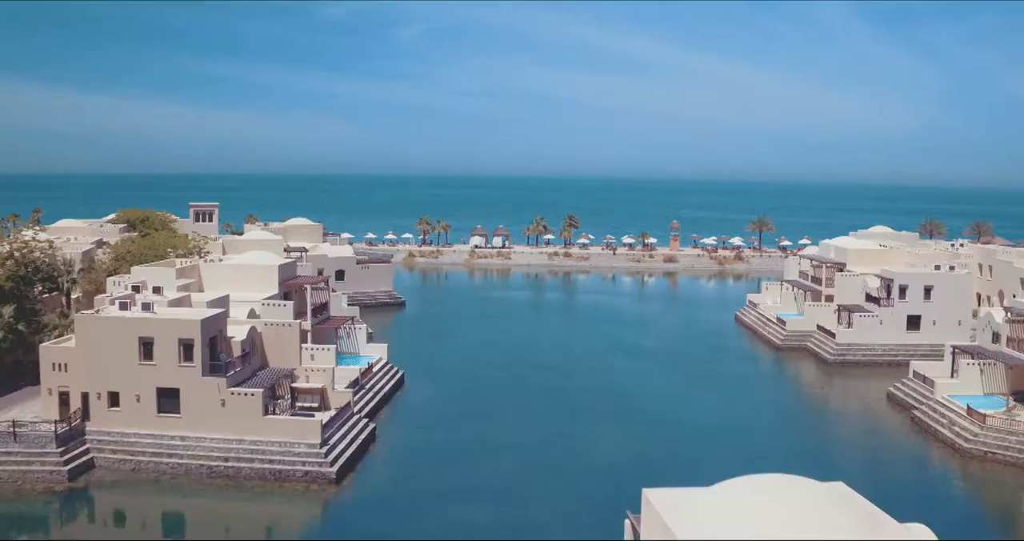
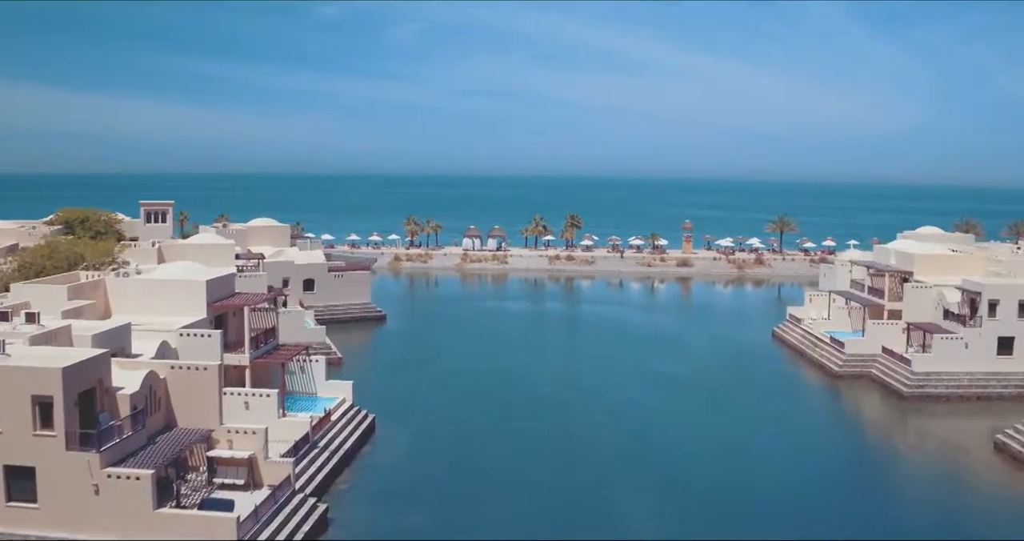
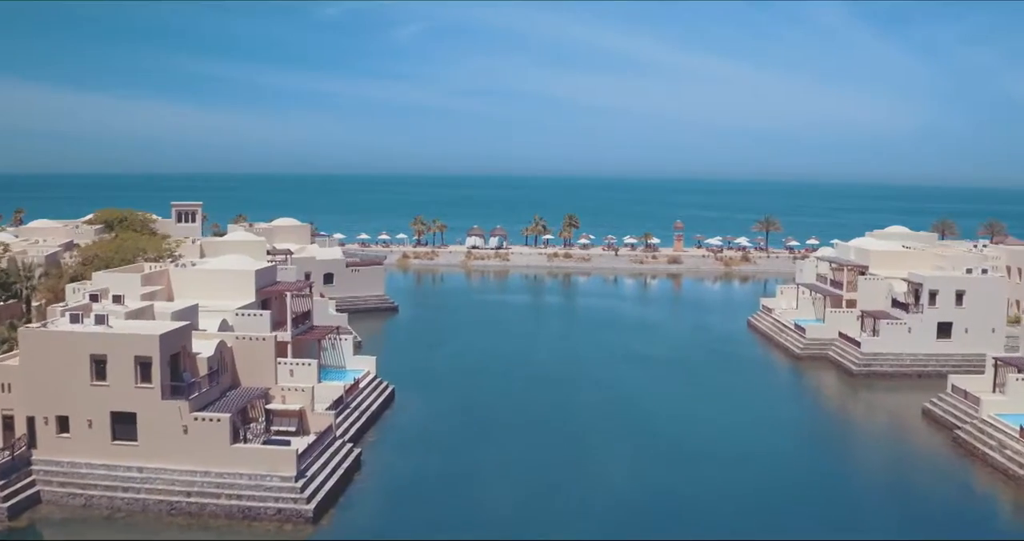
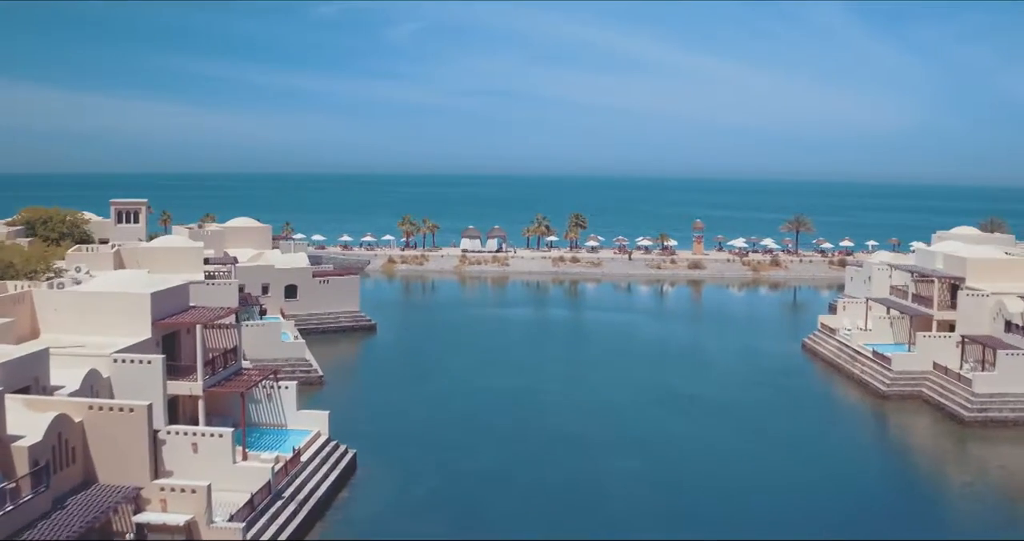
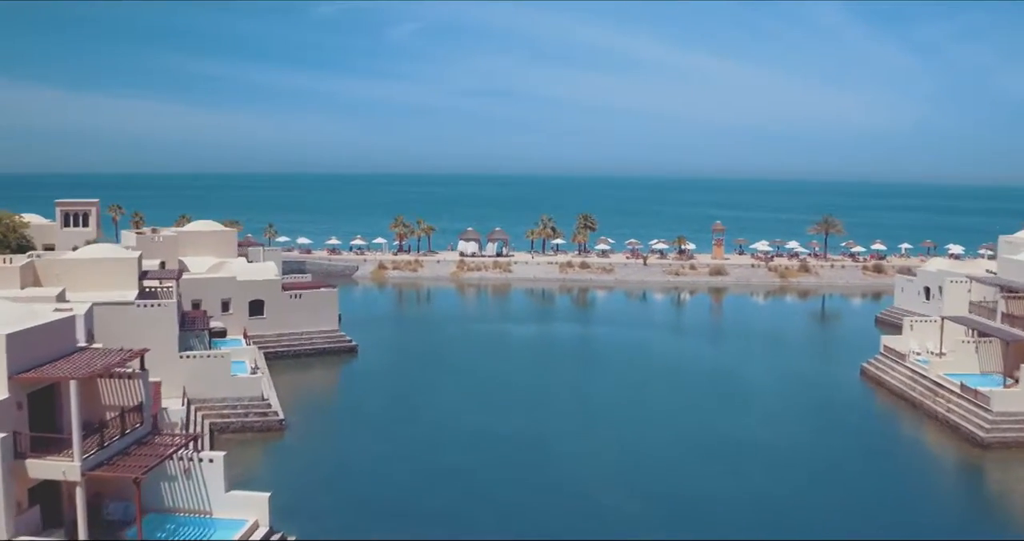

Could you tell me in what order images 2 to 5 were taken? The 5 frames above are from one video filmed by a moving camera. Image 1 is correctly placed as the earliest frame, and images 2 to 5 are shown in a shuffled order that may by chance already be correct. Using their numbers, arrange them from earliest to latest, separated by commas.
3, 2, 4, 5
